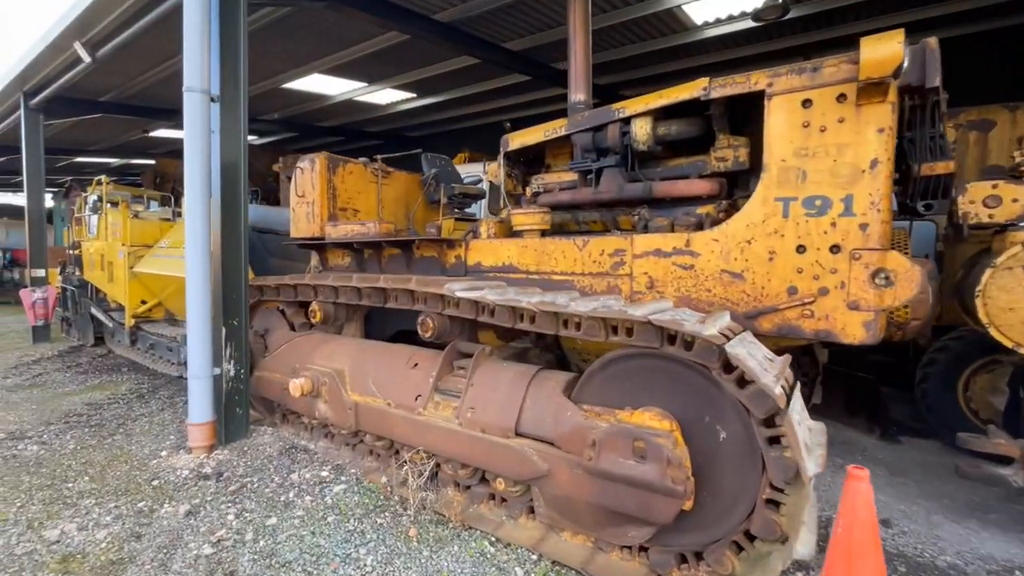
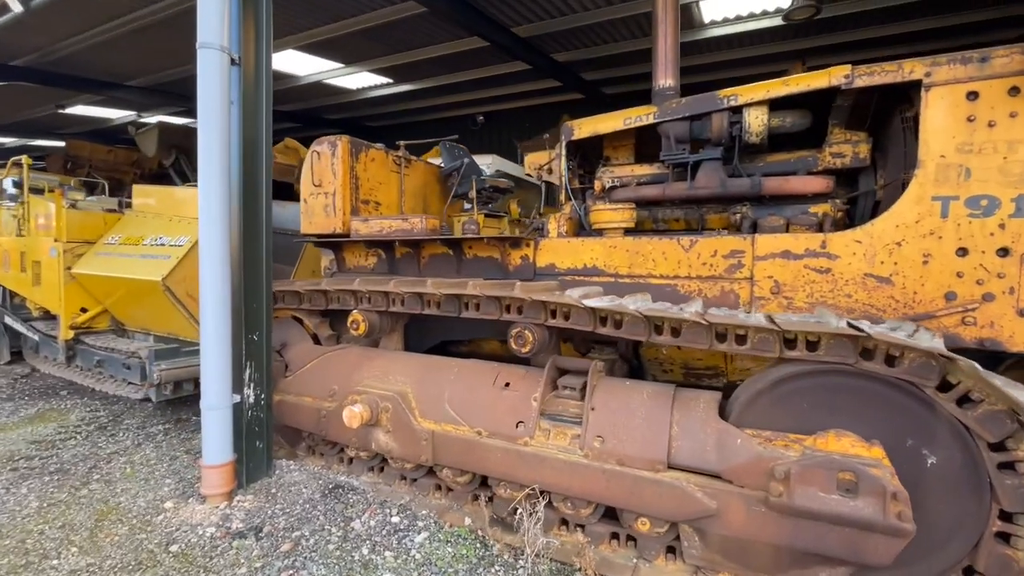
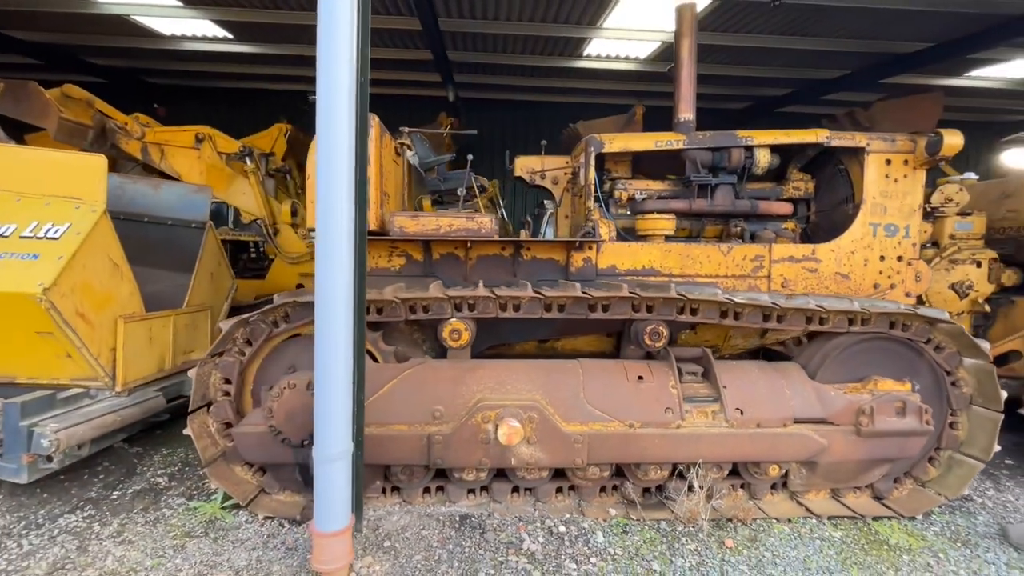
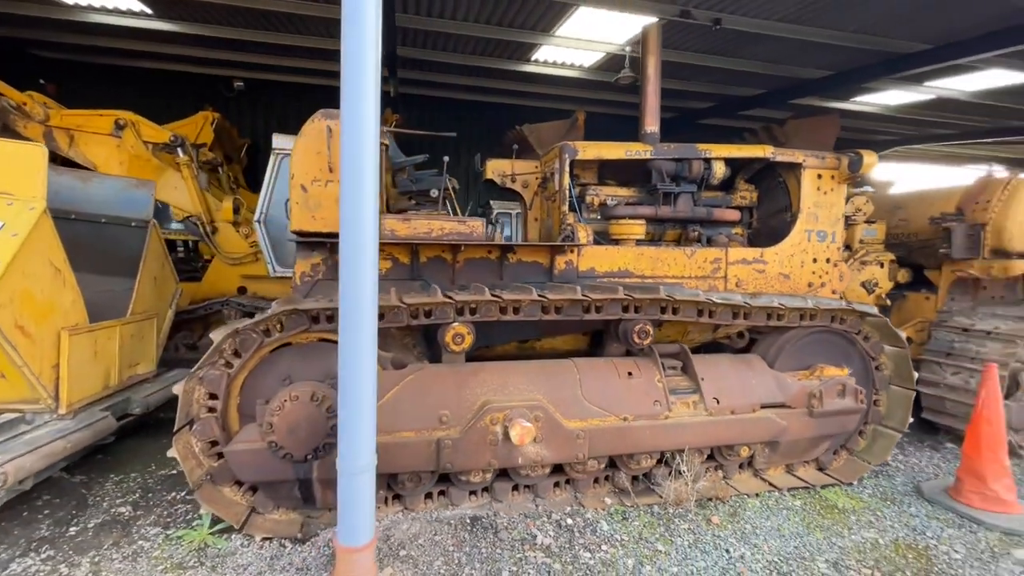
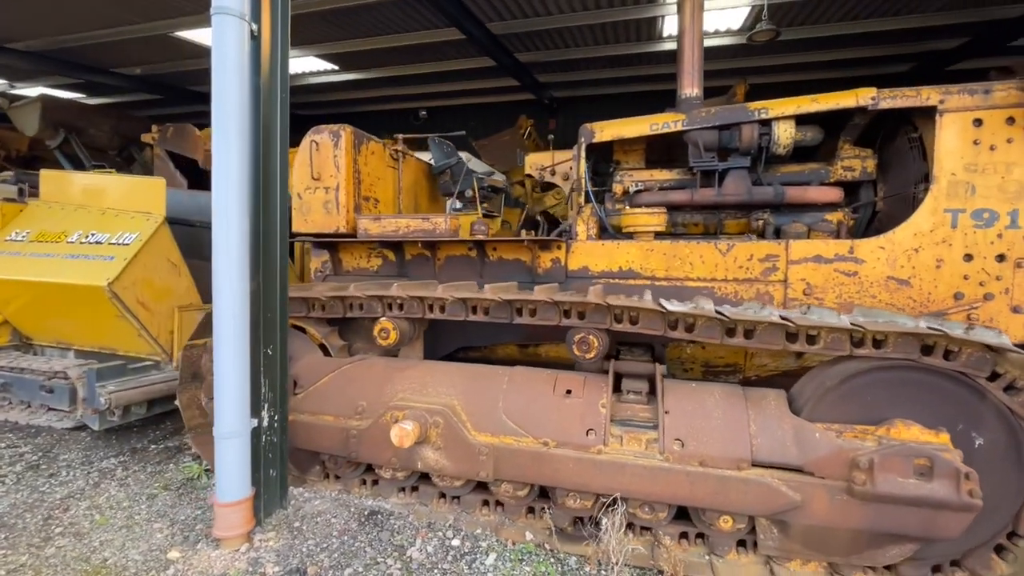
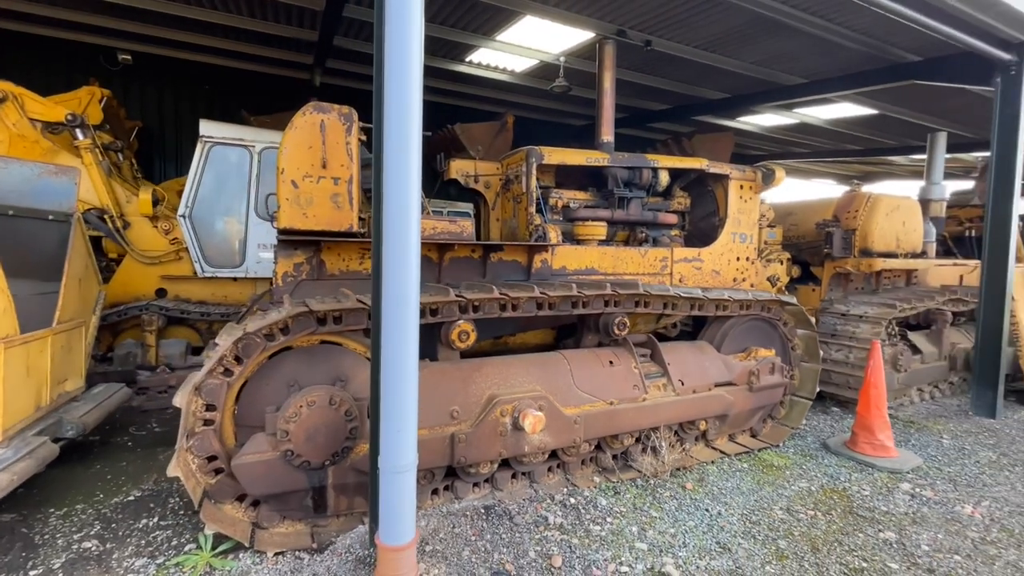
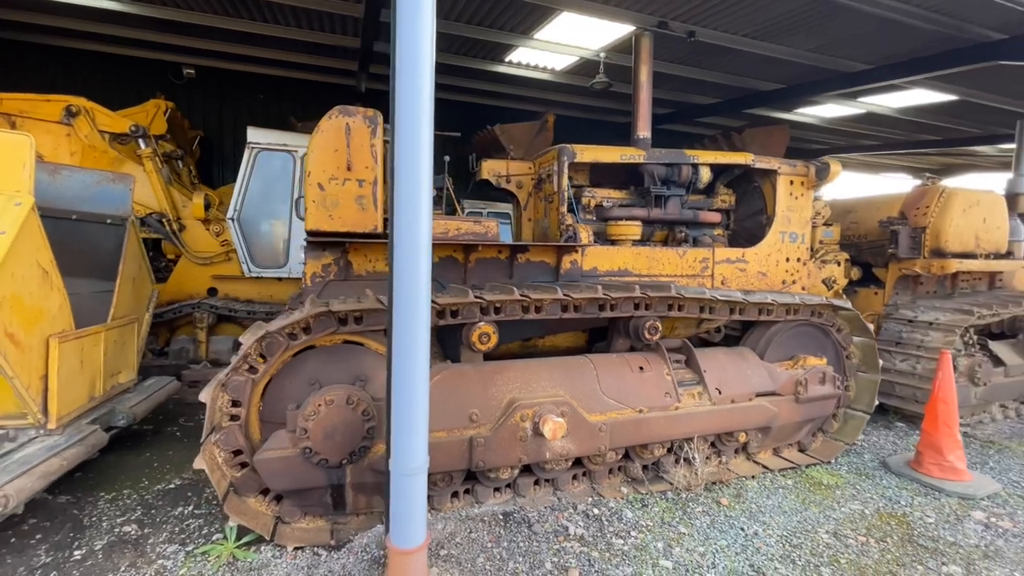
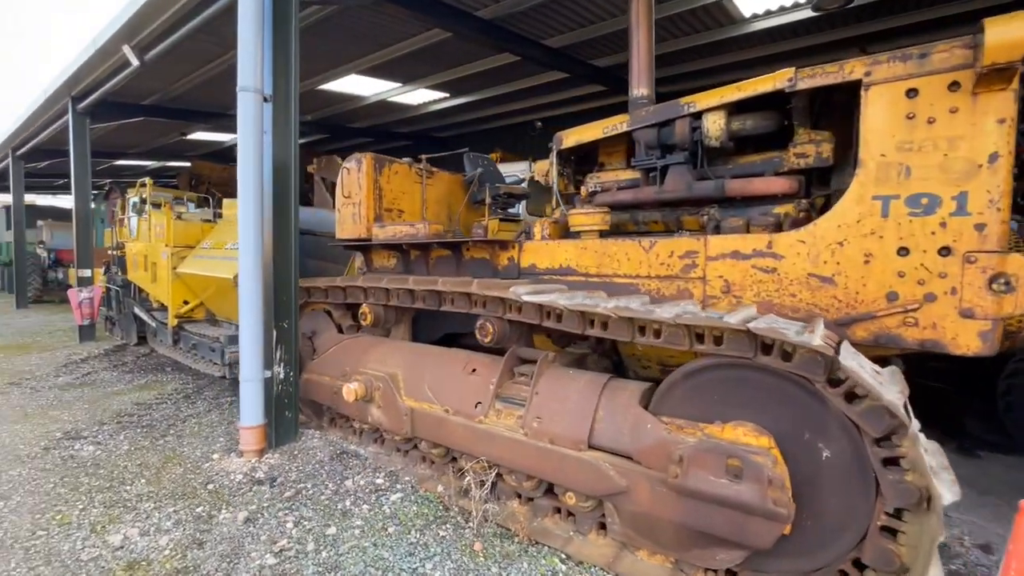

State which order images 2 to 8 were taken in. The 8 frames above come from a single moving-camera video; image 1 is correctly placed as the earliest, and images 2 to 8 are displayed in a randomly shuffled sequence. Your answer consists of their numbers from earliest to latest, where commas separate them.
8, 2, 5, 3, 4, 7, 6
